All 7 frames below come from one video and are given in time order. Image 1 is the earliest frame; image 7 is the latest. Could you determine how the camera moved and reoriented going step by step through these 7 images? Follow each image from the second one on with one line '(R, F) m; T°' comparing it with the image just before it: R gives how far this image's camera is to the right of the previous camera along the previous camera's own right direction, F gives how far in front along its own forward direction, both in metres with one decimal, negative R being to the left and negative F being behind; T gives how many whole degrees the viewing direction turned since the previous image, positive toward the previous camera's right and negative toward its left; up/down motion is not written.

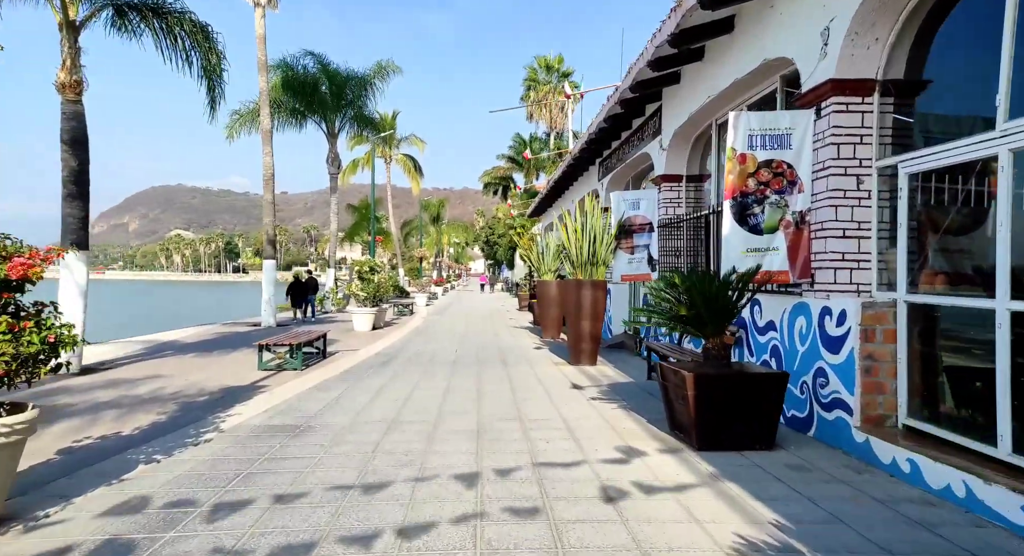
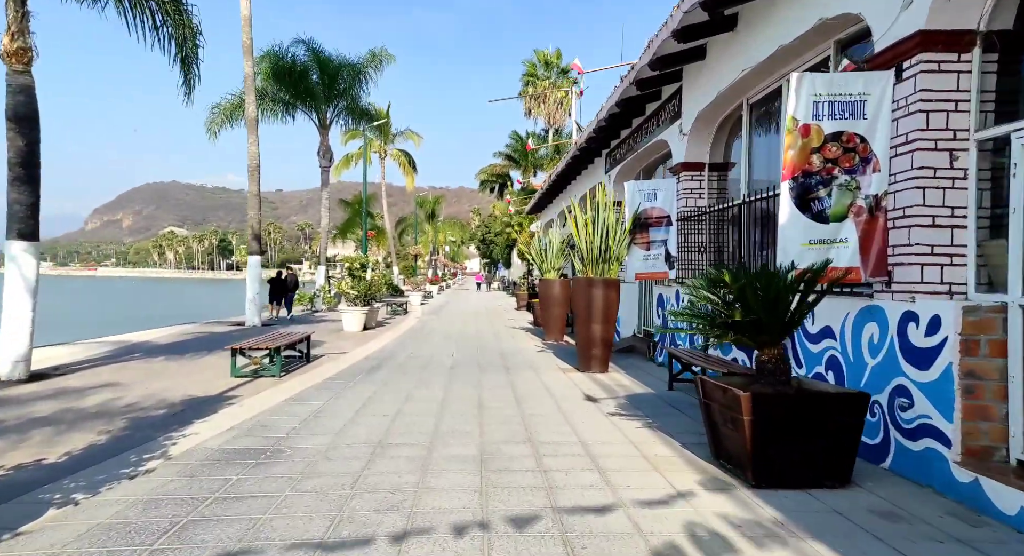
(-0.1, +1.0) m; 0°
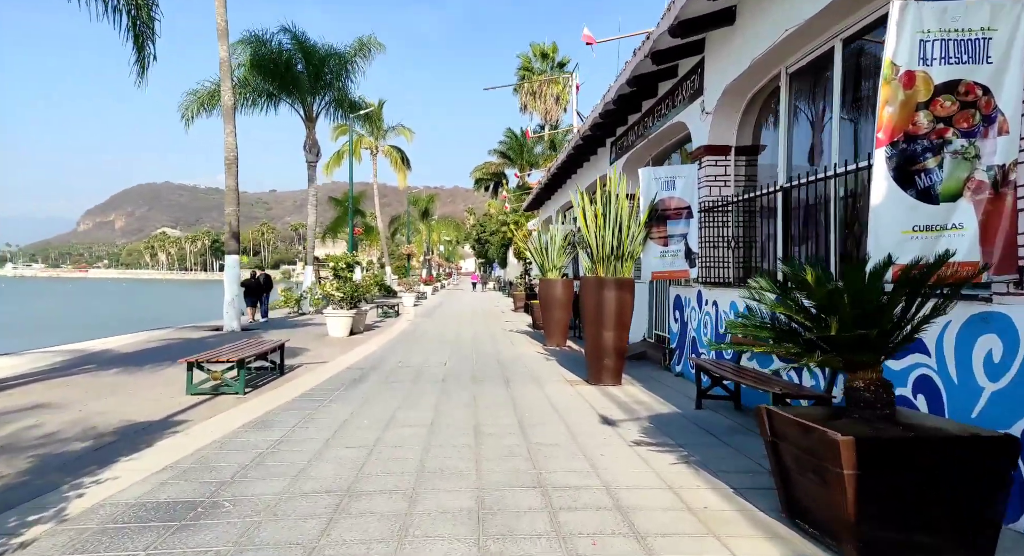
(-0.1, +1.1) m; 0°
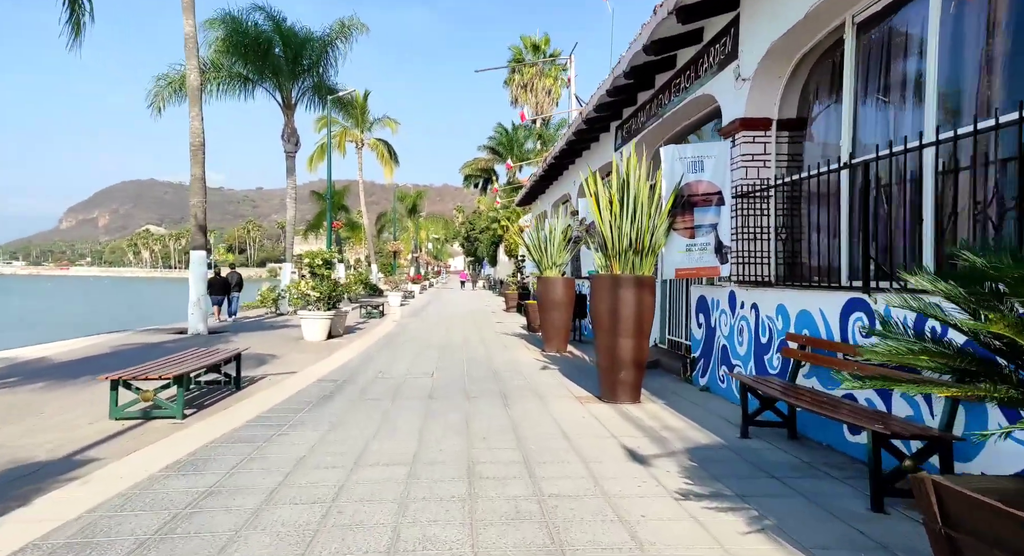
(-0.1, +1.3) m; +1°
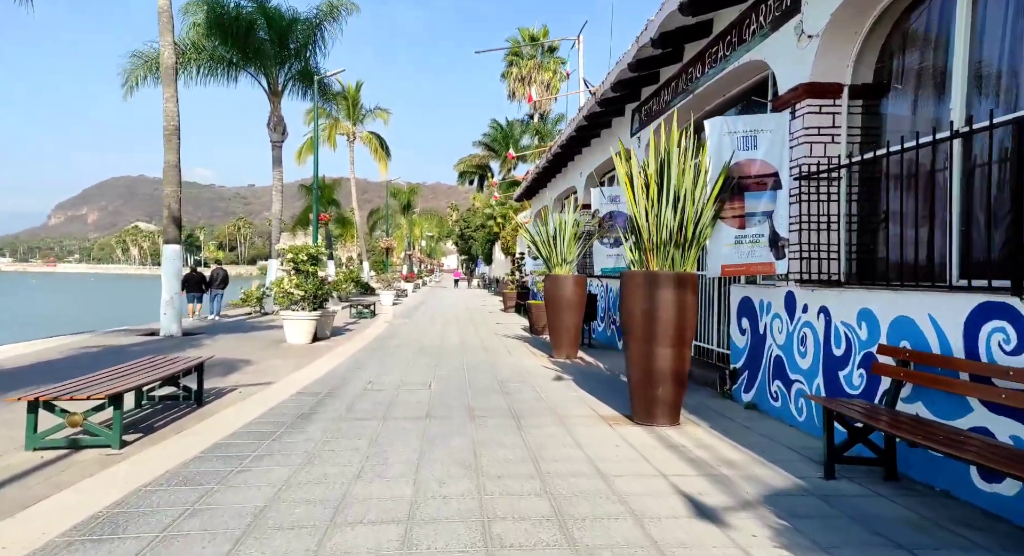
(-0.2, +1.2) m; +1°
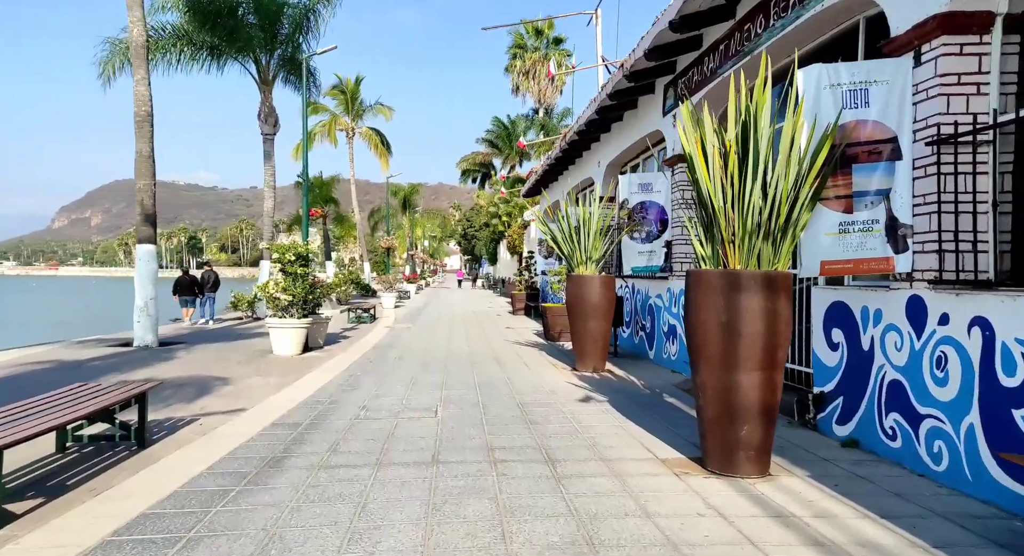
(-0.2, +1.5) m; 0°
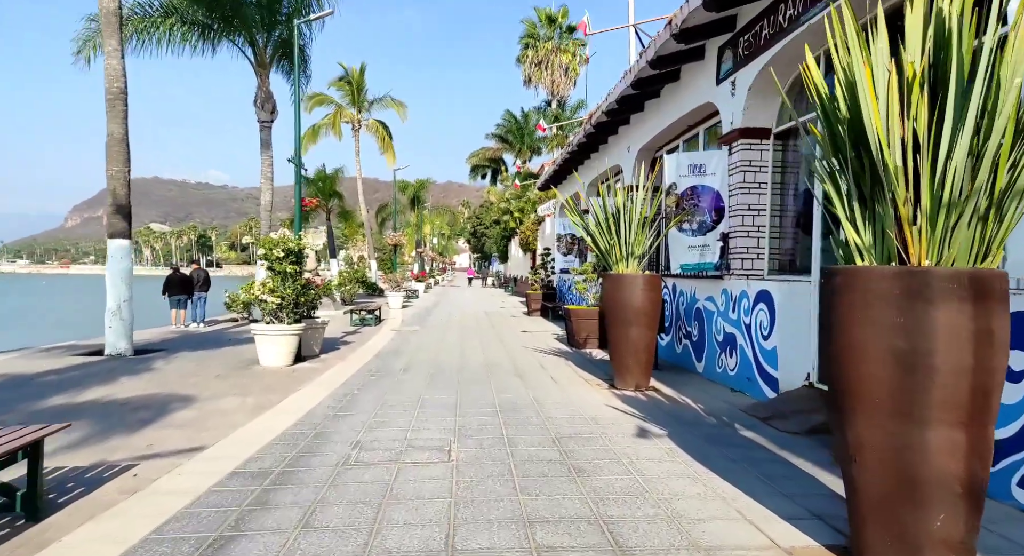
(-0.2, +1.6) m; -1°
